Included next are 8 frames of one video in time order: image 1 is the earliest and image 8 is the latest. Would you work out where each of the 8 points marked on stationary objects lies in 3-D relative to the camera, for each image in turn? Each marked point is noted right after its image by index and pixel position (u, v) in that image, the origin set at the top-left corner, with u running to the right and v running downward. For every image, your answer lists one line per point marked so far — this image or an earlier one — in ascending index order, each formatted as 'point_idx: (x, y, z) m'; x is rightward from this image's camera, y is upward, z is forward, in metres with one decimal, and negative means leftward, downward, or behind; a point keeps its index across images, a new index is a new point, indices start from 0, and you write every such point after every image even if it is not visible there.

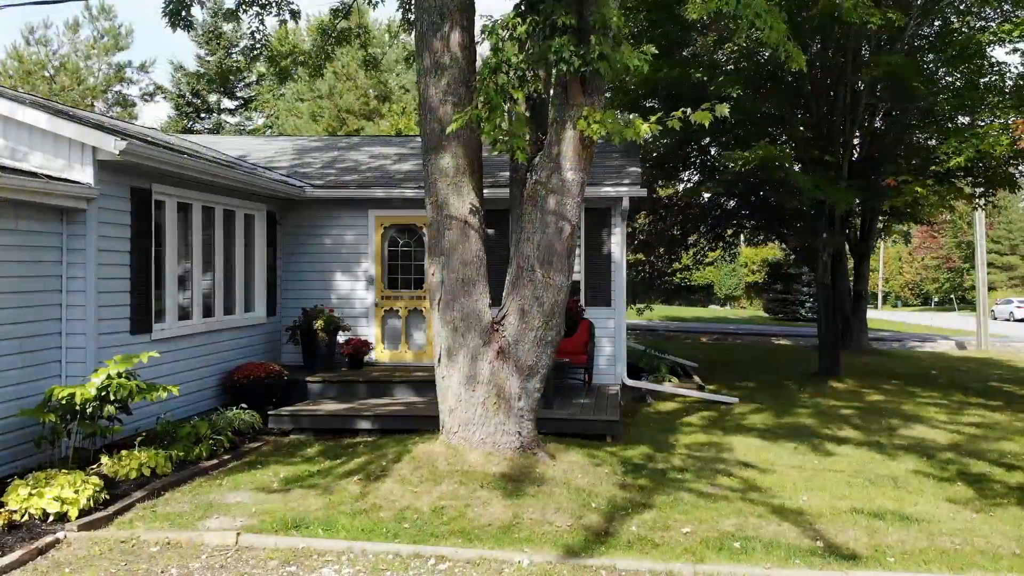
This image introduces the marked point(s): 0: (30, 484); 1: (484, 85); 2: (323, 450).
0: (-2.8, -1.1, +4.1) m
1: (-0.1, +1.3, +4.5) m
2: (-1.7, -1.4, +6.4) m
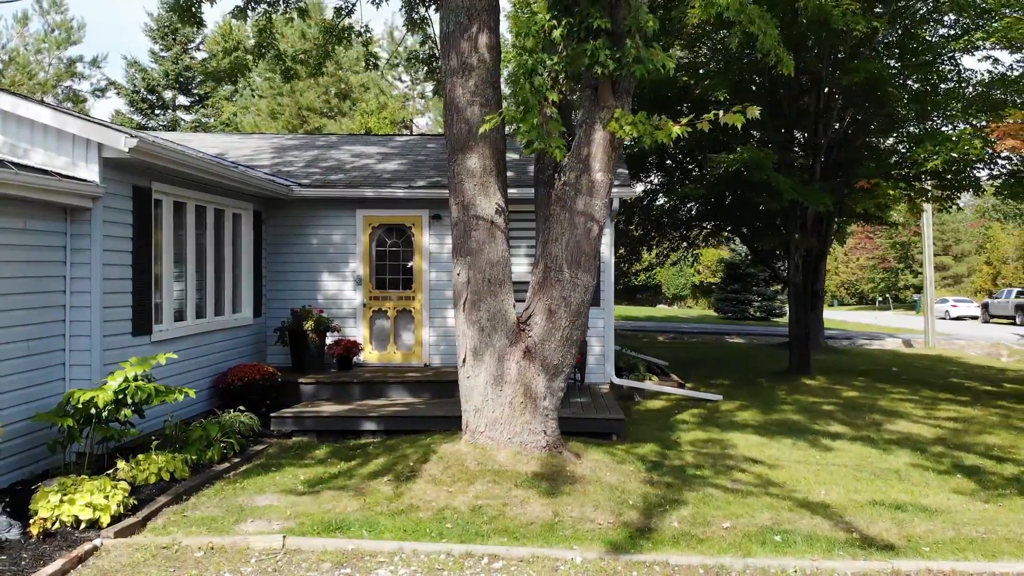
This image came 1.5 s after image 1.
0: (-2.6, -1.1, +4.0) m
1: (+0.1, +1.3, +4.5) m
2: (-1.6, -1.4, +6.3) m
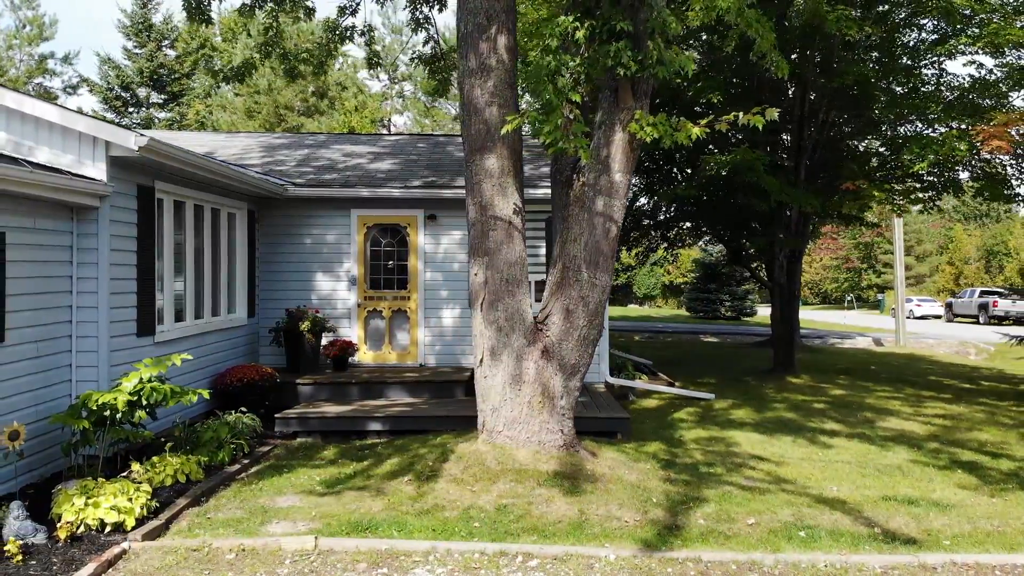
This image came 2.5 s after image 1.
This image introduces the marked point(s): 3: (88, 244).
0: (-2.4, -1.1, +4.0) m
1: (+0.2, +1.3, +4.5) m
2: (-1.5, -1.4, +6.3) m
3: (-3.4, +0.4, +5.7) m
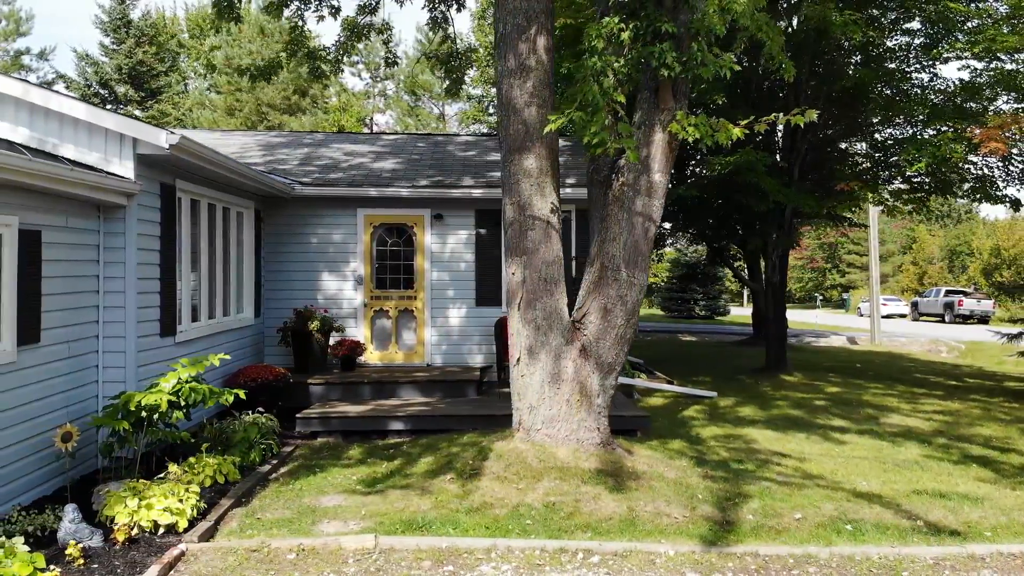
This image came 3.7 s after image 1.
0: (-2.1, -1.1, +3.9) m
1: (+0.5, +1.3, +4.6) m
2: (-1.3, -1.4, +6.3) m
3: (-3.1, +0.4, +5.6) m
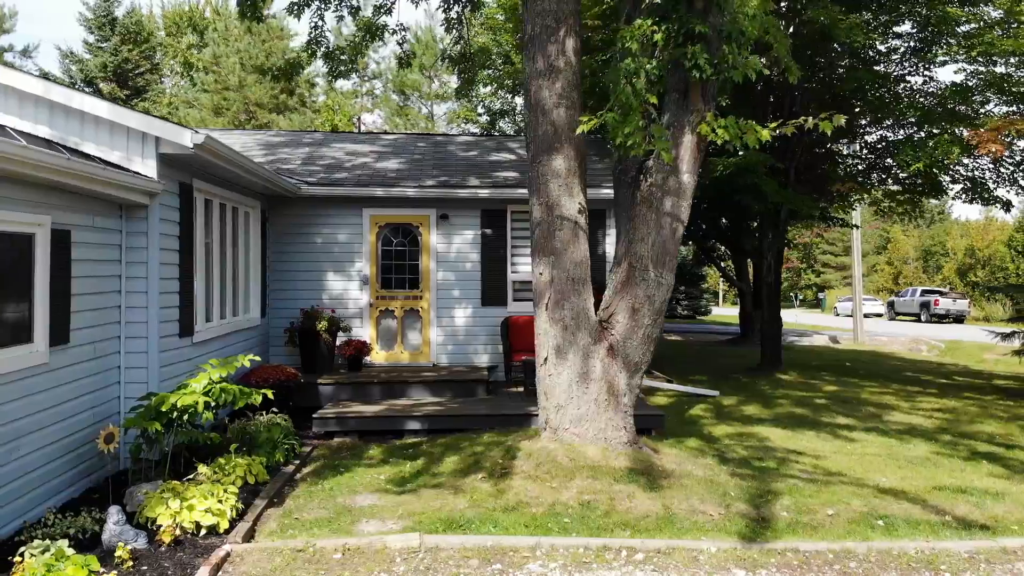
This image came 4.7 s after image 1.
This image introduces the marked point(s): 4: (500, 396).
0: (-1.9, -1.1, +3.9) m
1: (+0.7, +1.3, +4.6) m
2: (-1.1, -1.4, +6.3) m
3: (-2.9, +0.4, +5.6) m
4: (-0.2, -1.4, +9.0) m
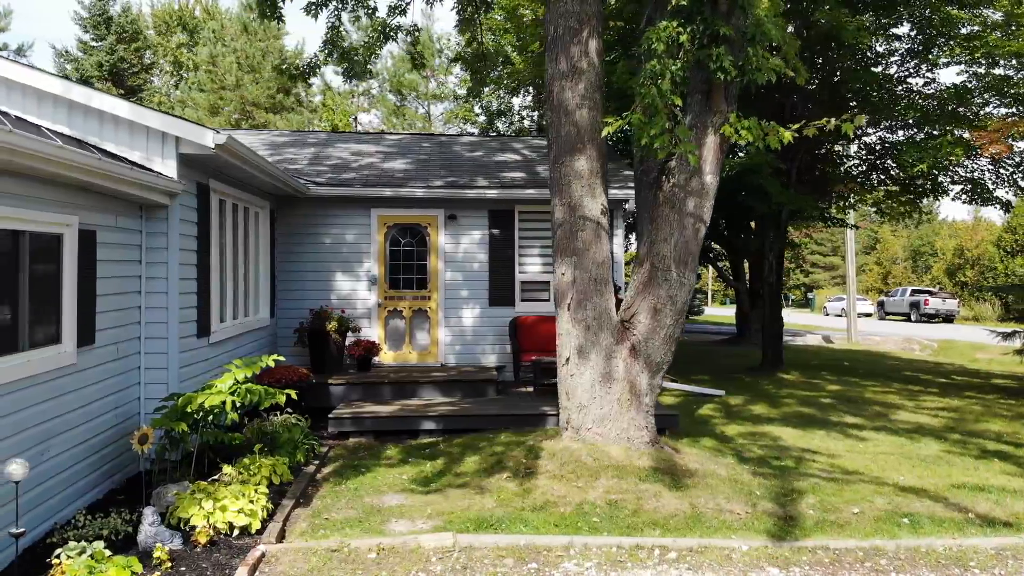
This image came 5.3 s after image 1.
0: (-1.7, -1.1, +3.9) m
1: (+0.9, +1.3, +4.6) m
2: (-1.0, -1.4, +6.3) m
3: (-2.8, +0.4, +5.6) m
4: (0.0, -1.4, +9.0) m
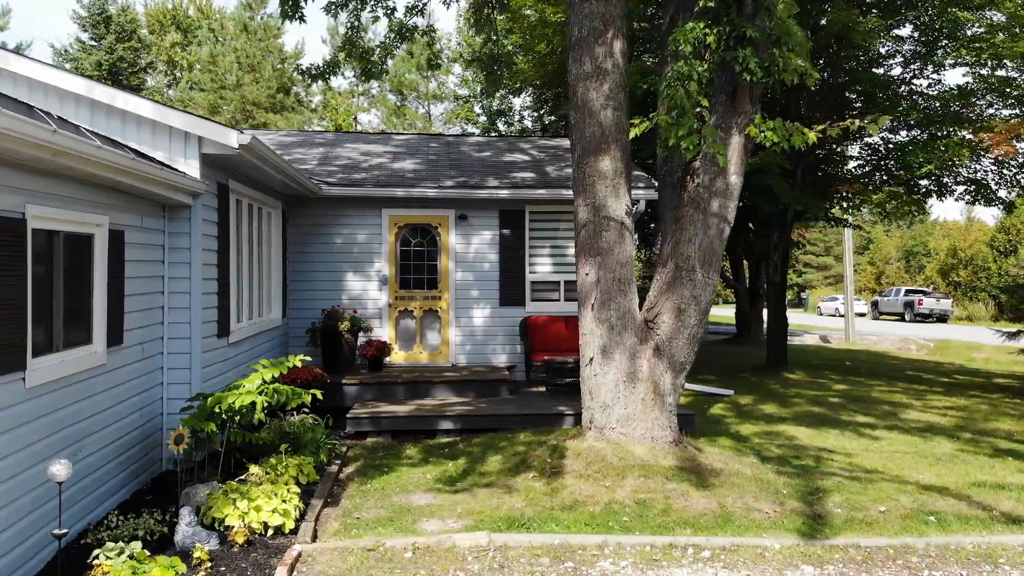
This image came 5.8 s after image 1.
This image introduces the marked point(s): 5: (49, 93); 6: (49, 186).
0: (-1.5, -1.1, +3.9) m
1: (+1.0, +1.3, +4.7) m
2: (-0.8, -1.4, +6.3) m
3: (-2.6, +0.4, +5.6) m
4: (+0.1, -1.4, +9.0) m
5: (-3.4, +1.4, +5.3) m
6: (-2.4, +0.5, +3.8) m
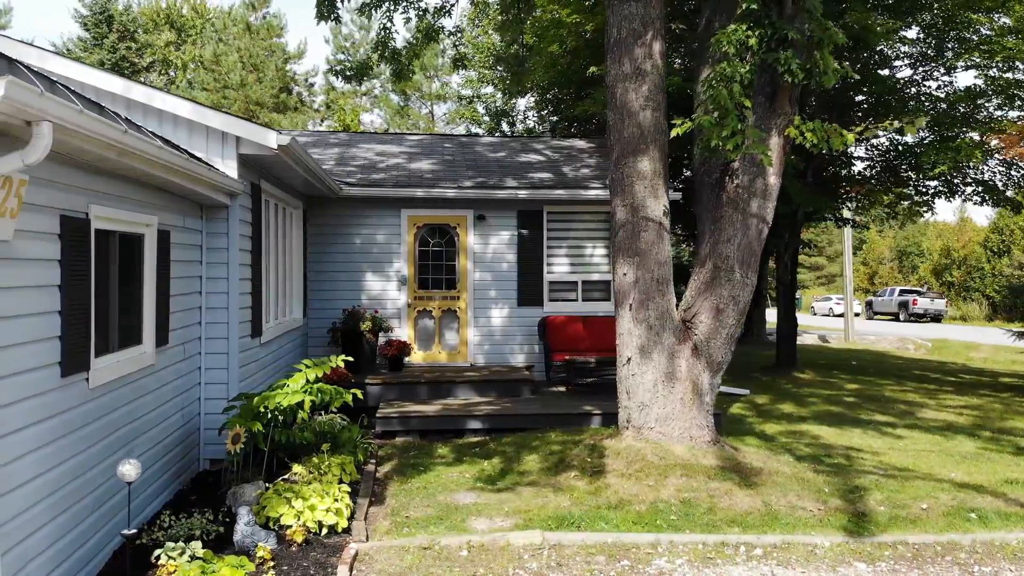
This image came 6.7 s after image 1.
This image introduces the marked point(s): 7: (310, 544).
0: (-1.2, -1.1, +4.0) m
1: (+1.3, +1.3, +4.7) m
2: (-0.5, -1.4, +6.3) m
3: (-2.3, +0.4, +5.6) m
4: (+0.4, -1.4, +9.0) m
5: (-3.1, +1.4, +5.3) m
6: (-2.2, +0.5, +3.8) m
7: (-1.1, -1.3, +3.7) m
